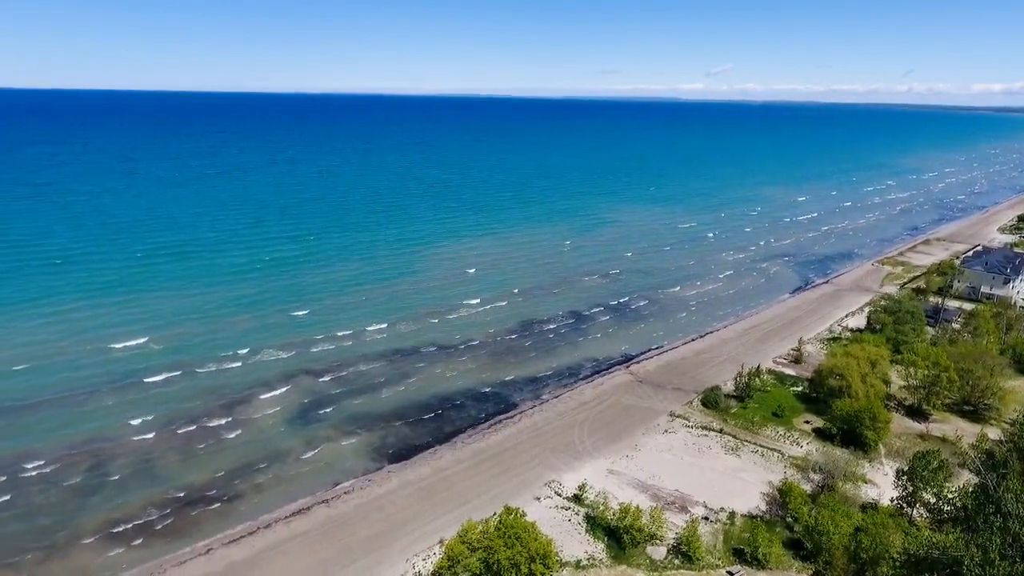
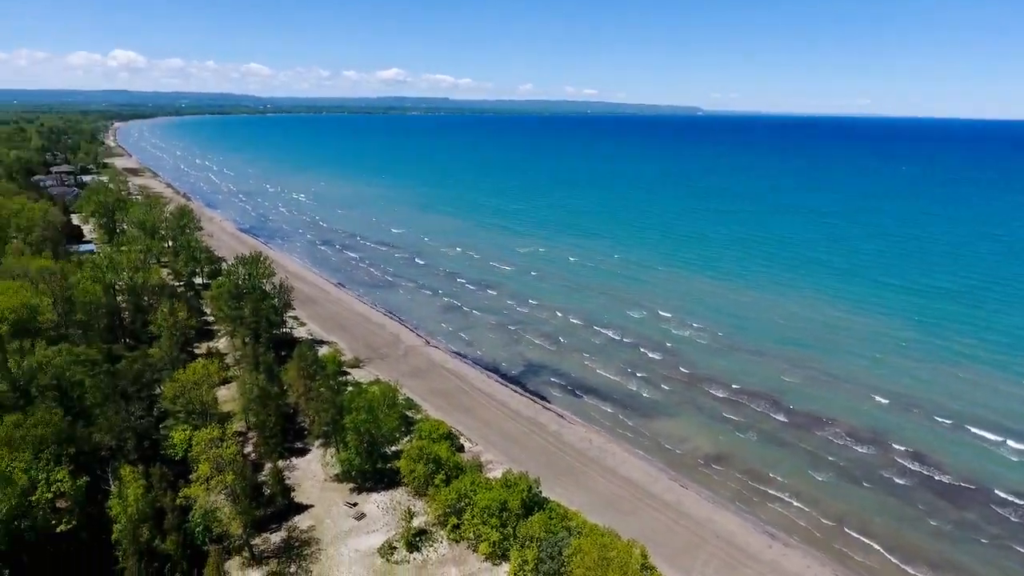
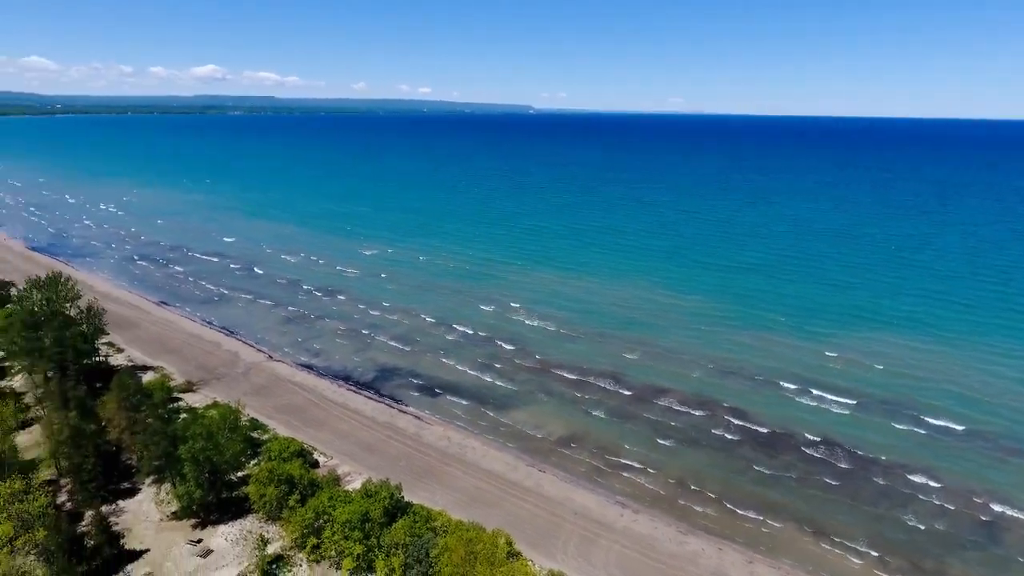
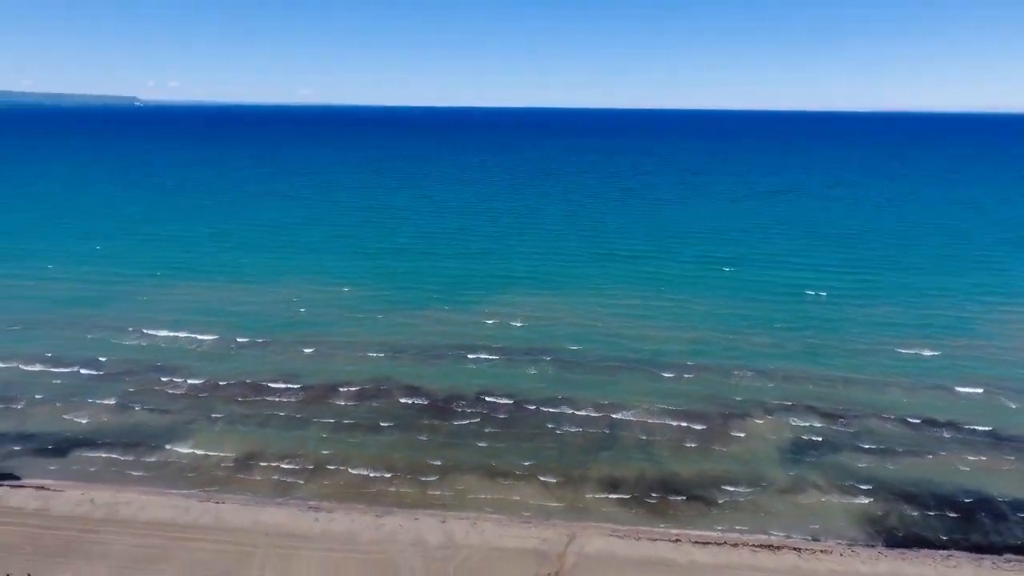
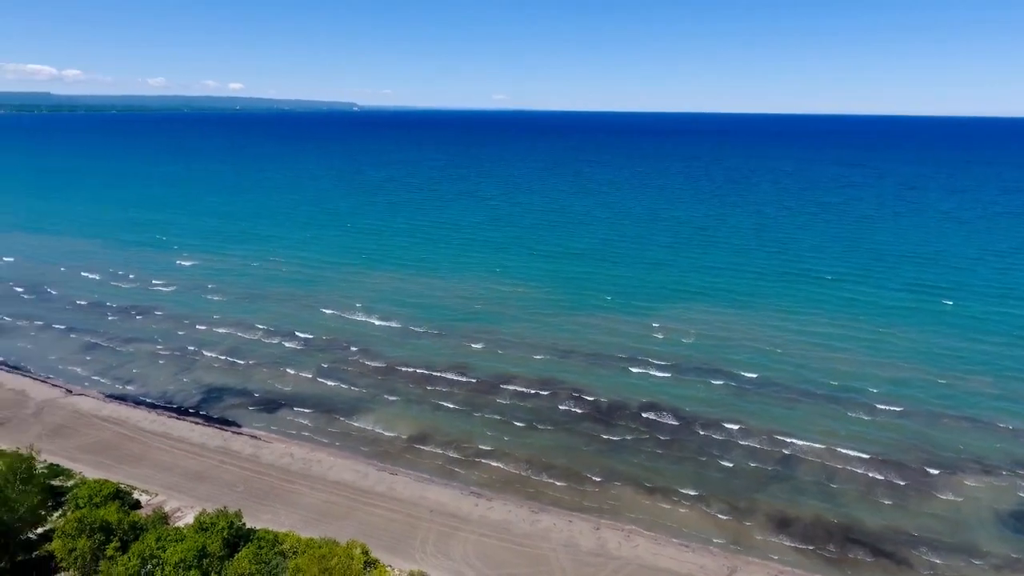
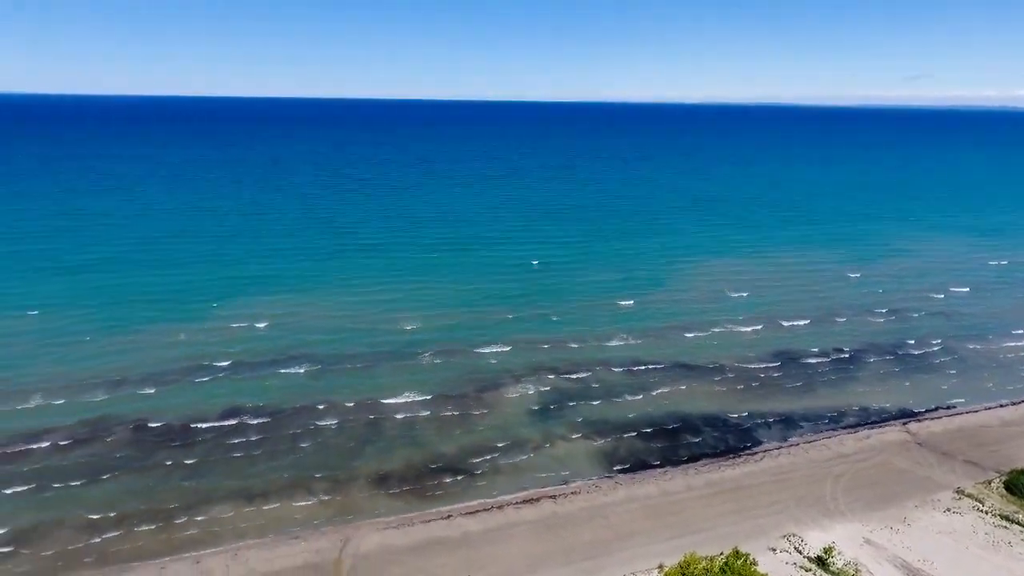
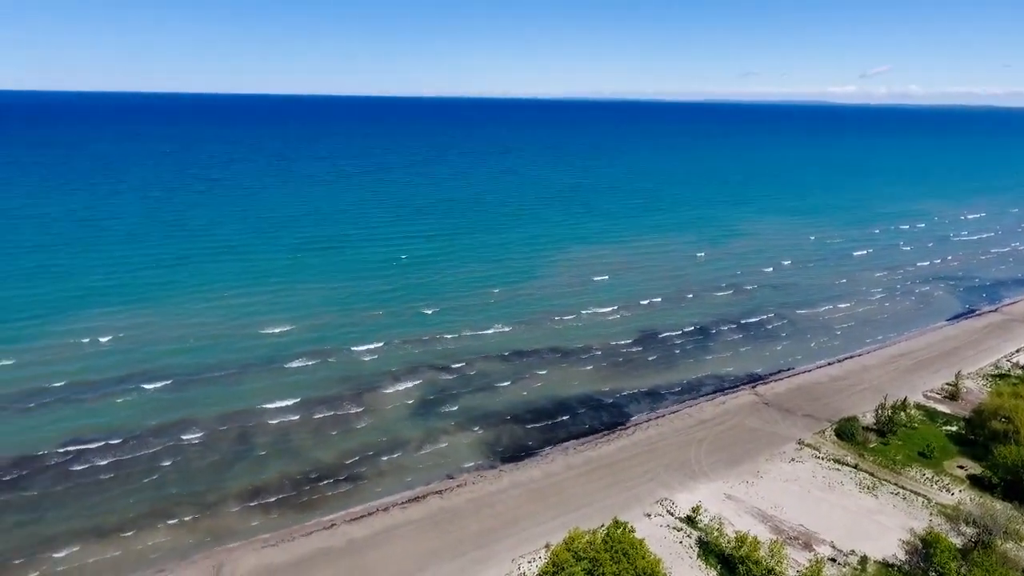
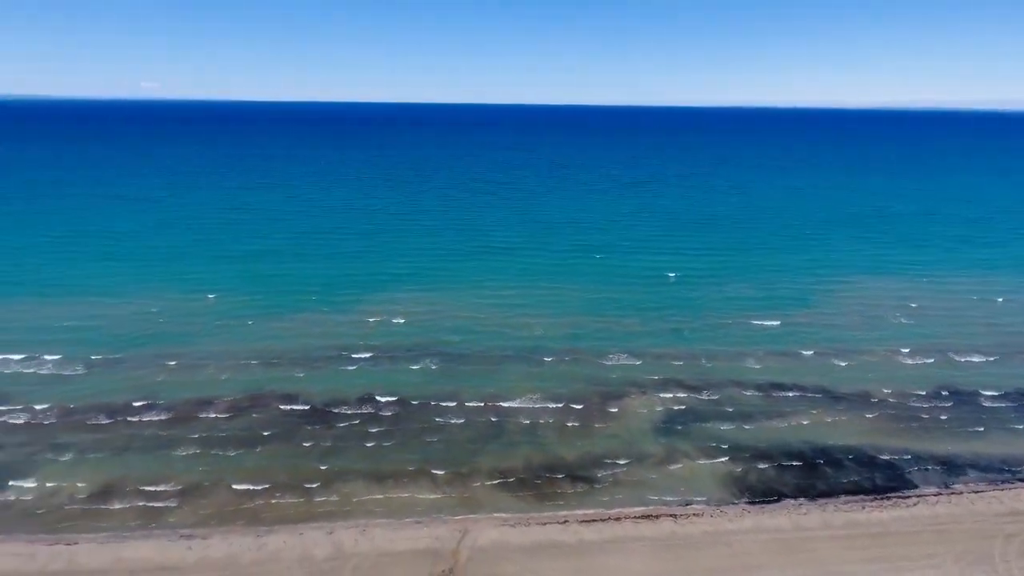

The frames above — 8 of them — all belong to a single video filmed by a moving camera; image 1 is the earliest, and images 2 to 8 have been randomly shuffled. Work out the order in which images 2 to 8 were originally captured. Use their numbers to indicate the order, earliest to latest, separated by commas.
7, 6, 8, 4, 5, 3, 2
